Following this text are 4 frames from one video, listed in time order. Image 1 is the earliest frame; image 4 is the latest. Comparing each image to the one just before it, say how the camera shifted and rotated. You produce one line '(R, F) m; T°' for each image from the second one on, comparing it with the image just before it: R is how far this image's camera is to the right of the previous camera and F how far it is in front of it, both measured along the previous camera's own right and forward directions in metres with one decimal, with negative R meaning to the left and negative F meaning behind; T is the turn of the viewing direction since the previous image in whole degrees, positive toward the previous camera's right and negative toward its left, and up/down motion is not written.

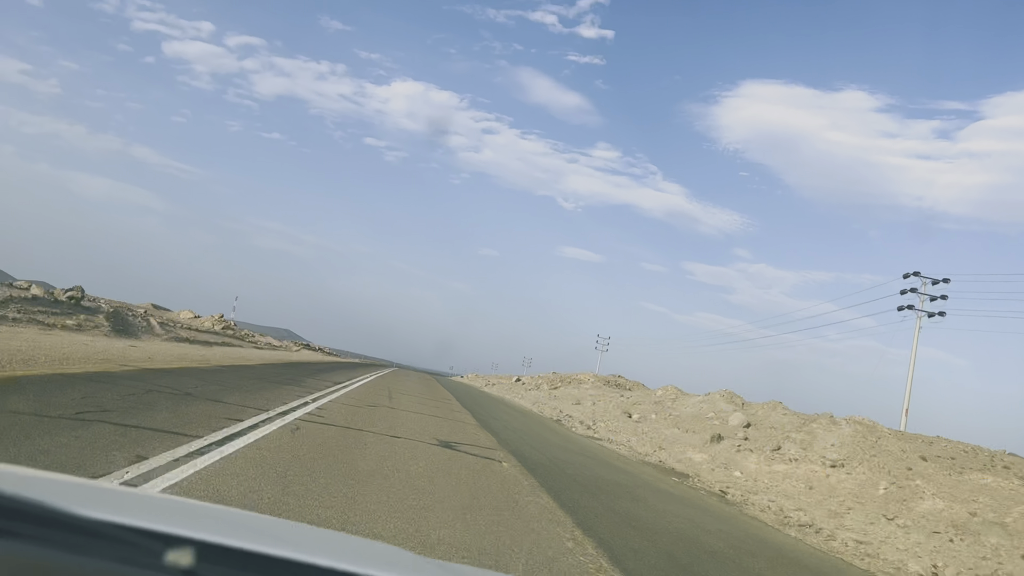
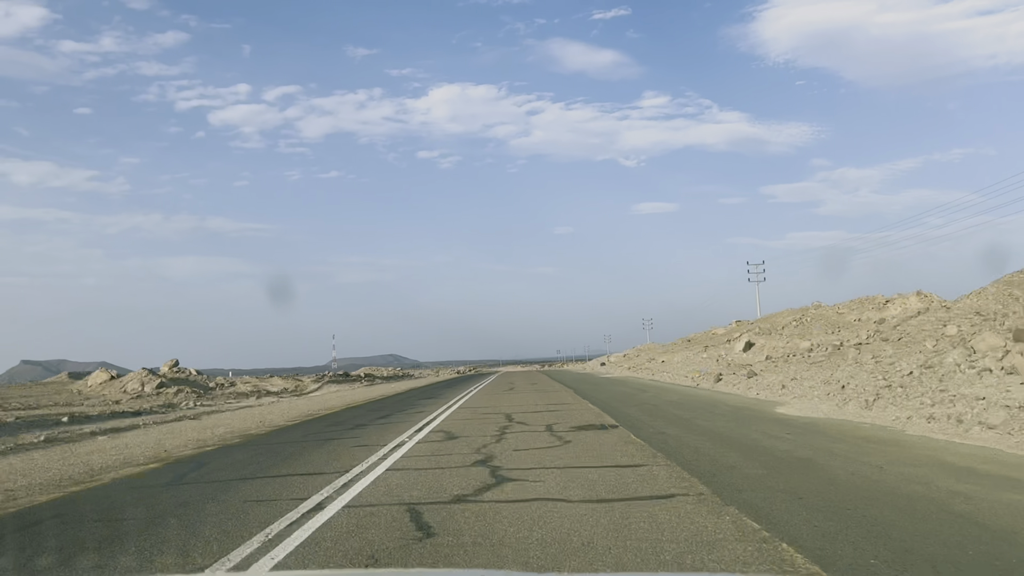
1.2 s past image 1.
(-0.5, +4.9) m; -6°
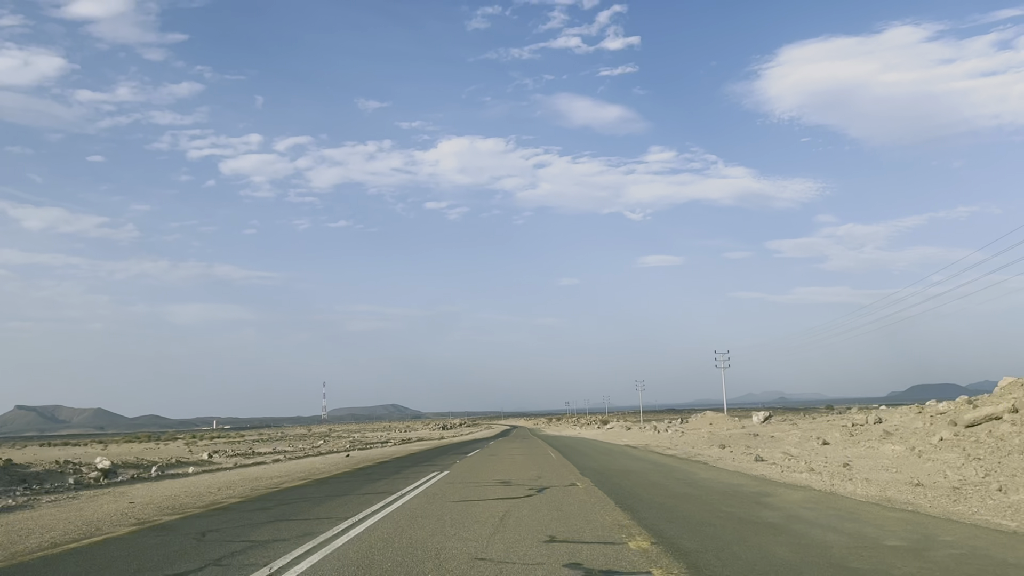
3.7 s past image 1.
(+0.2, +8.8) m; 0°
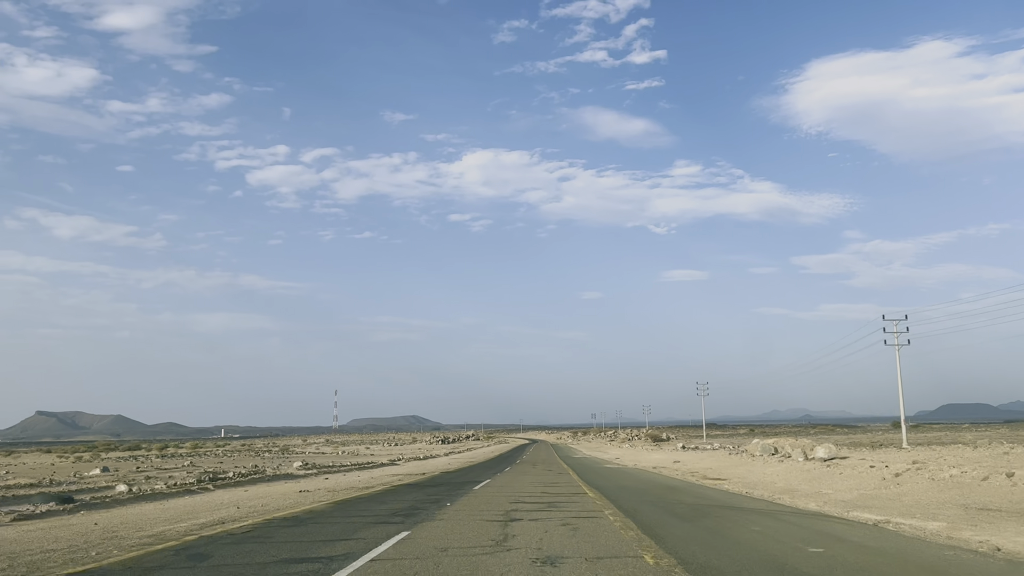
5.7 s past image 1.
(+0.1, +8.0) m; -2°
